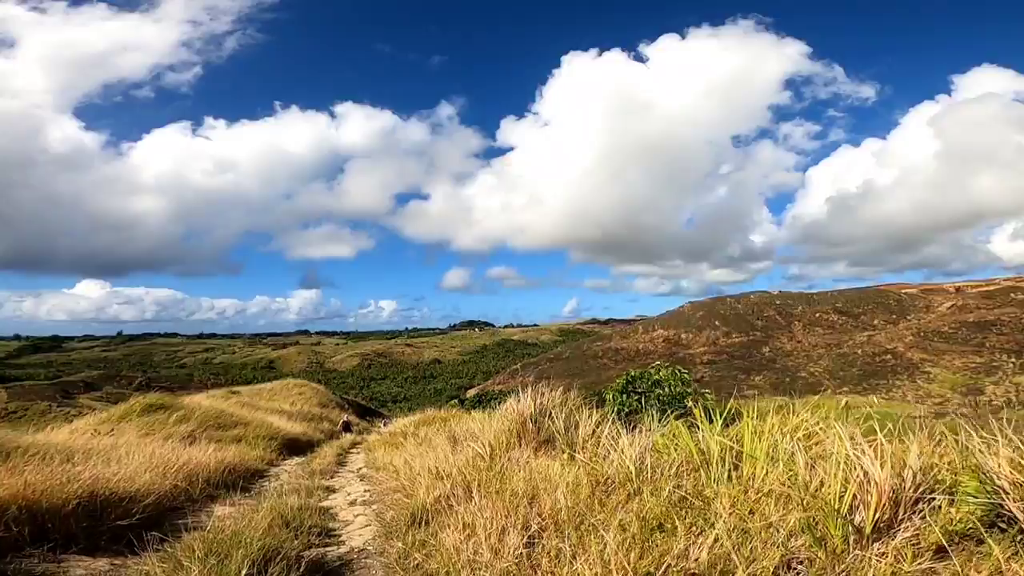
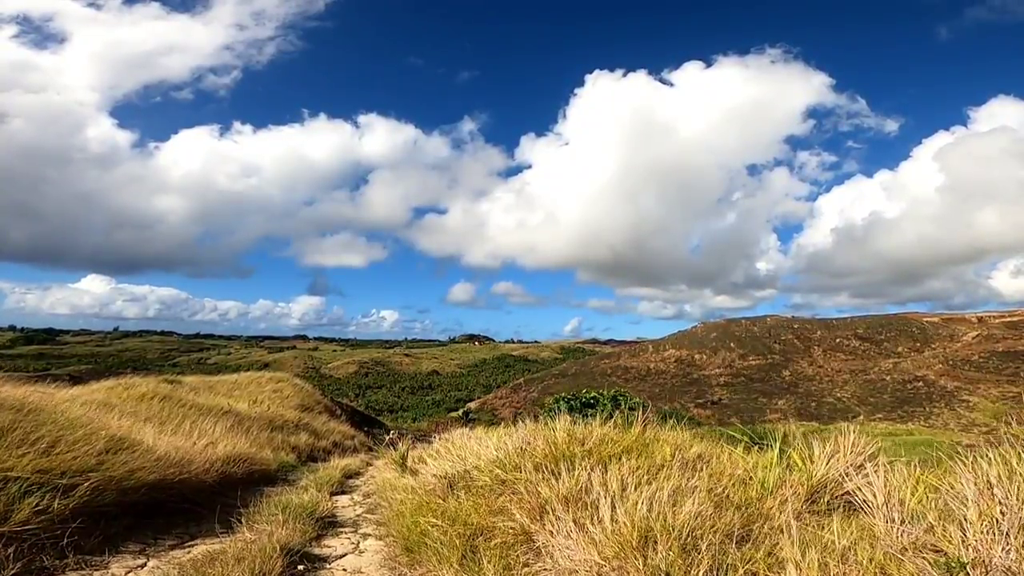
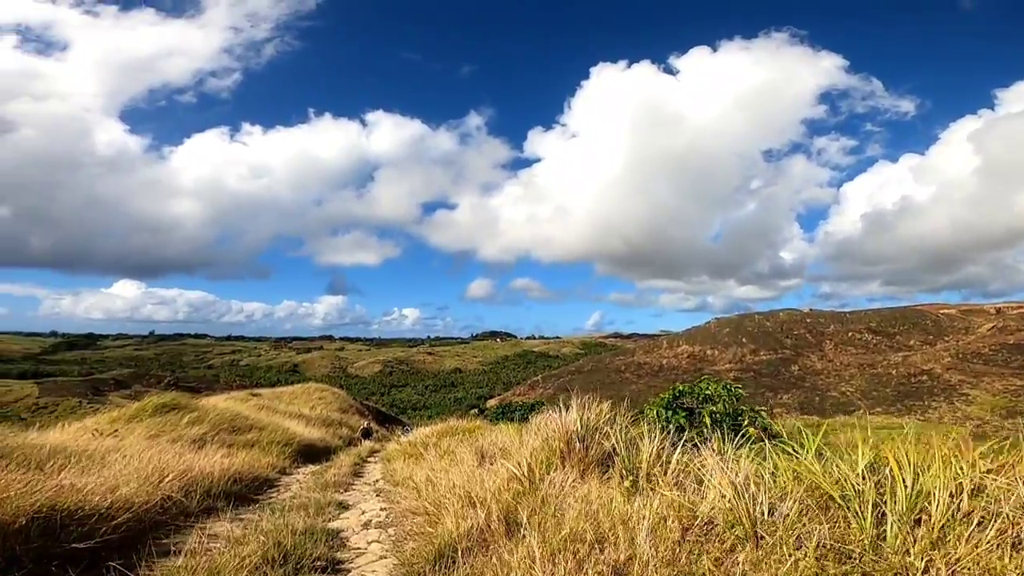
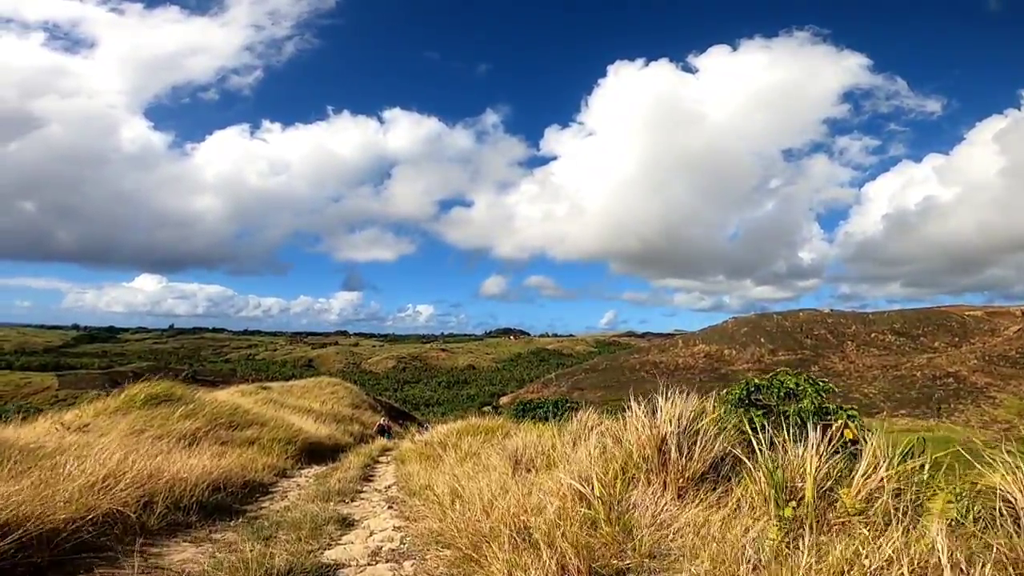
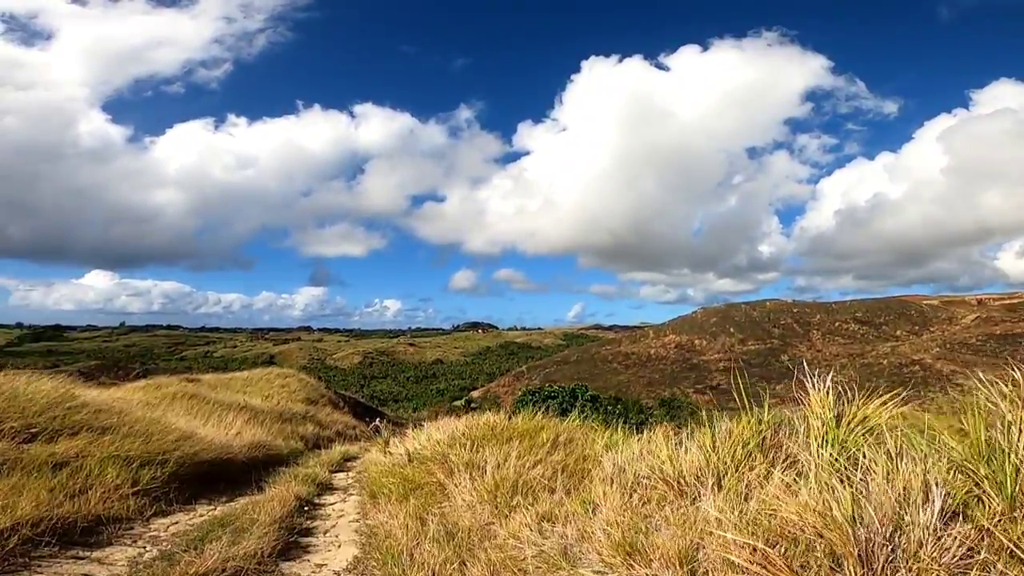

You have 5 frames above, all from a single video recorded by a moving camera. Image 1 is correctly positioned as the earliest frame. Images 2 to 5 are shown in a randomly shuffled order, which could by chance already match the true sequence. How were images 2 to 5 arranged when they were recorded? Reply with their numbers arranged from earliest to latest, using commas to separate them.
3, 4, 5, 2
